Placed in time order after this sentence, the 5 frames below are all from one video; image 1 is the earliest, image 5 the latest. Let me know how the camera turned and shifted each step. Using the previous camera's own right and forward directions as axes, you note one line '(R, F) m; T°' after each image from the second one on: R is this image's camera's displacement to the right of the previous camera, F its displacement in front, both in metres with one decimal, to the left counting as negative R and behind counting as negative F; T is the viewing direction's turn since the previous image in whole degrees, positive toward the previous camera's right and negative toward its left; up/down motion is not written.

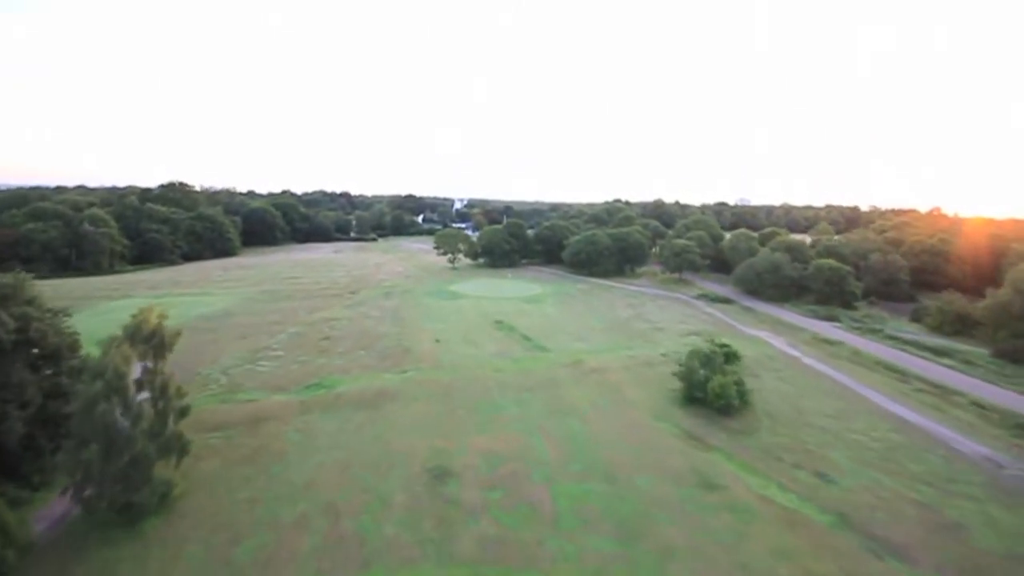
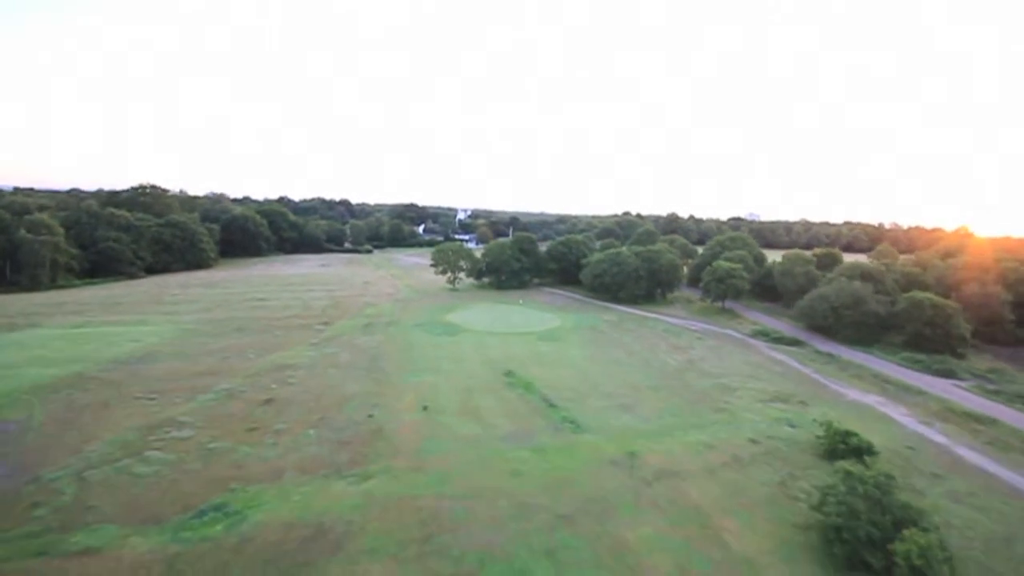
(-1.2, +10.1) m; 0°
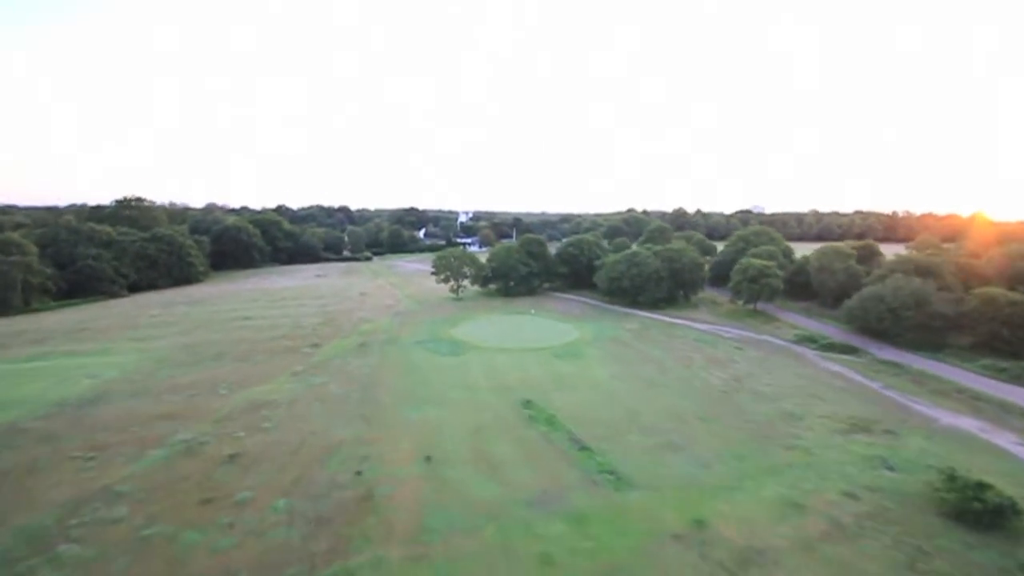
(-0.8, +4.8) m; 0°
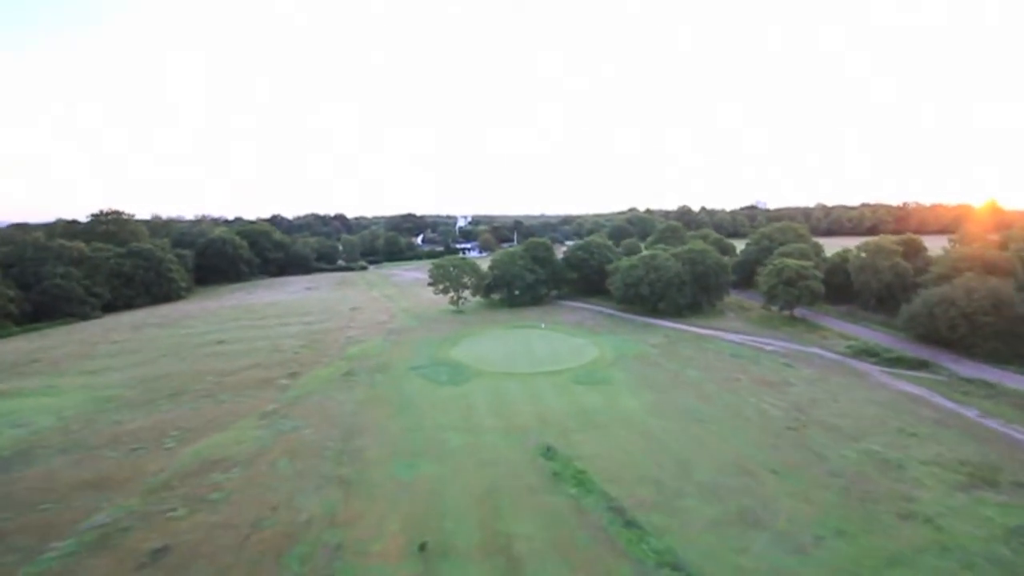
(-0.6, +5.1) m; 0°
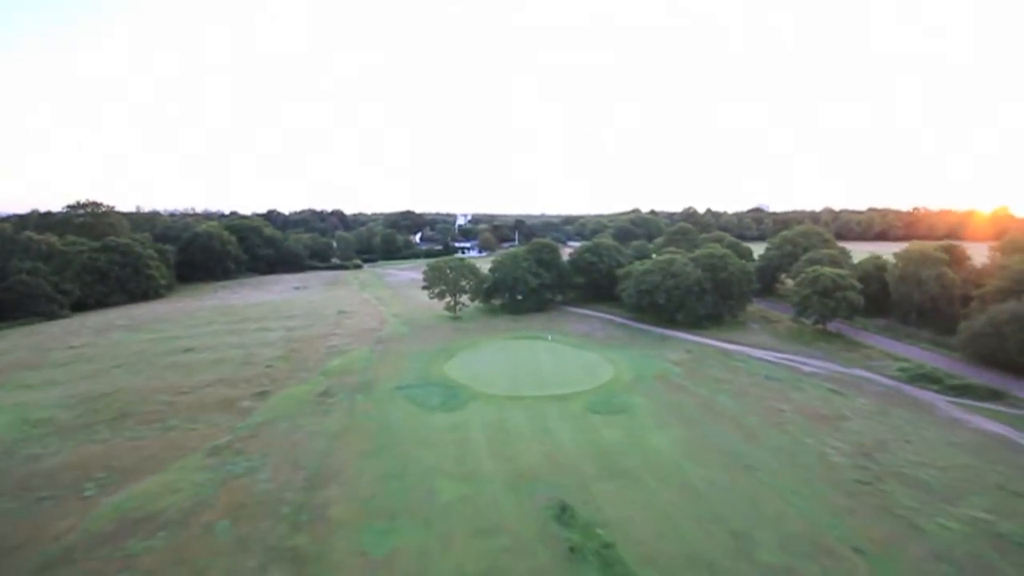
(-0.4, +4.3) m; 0°
